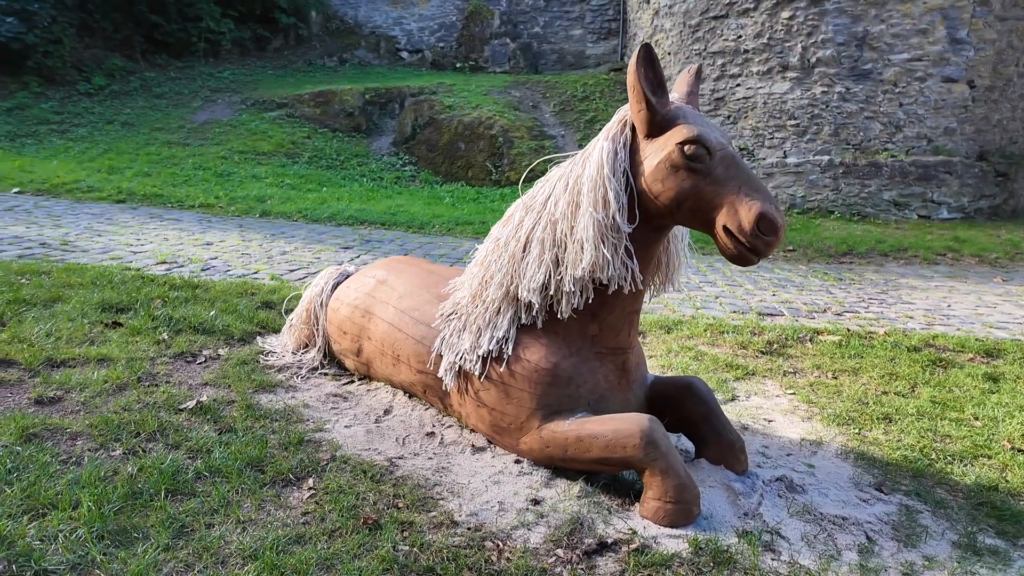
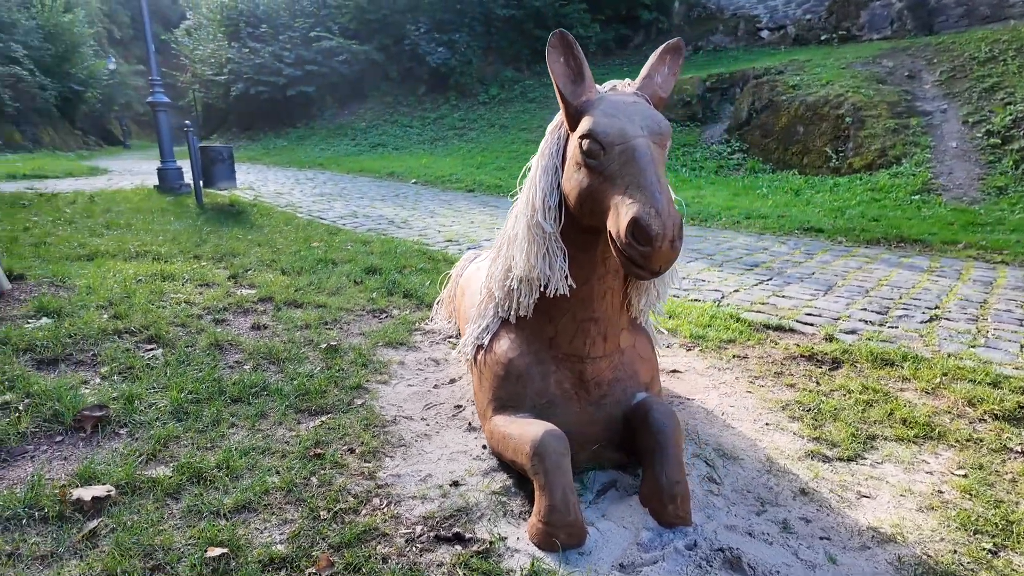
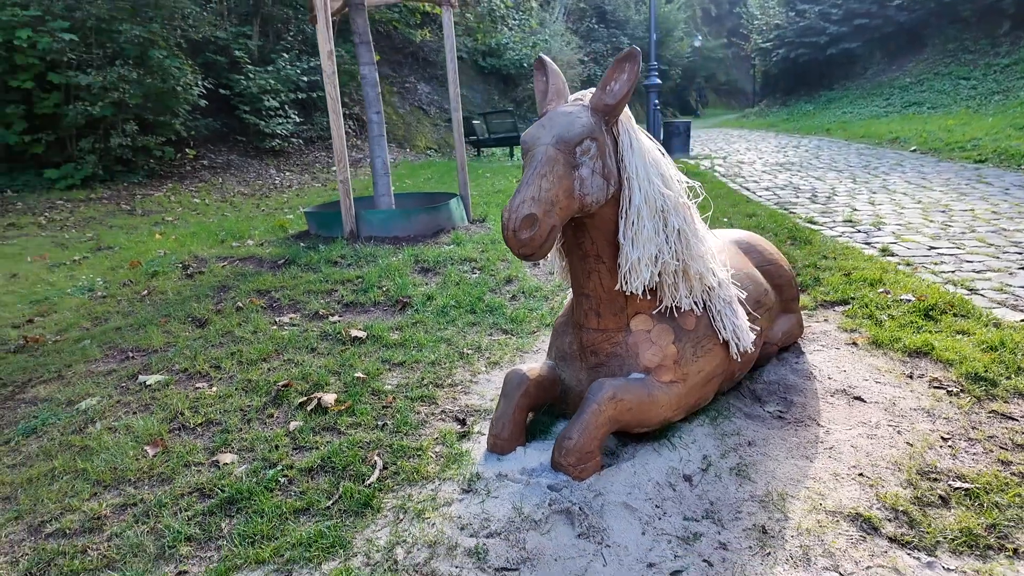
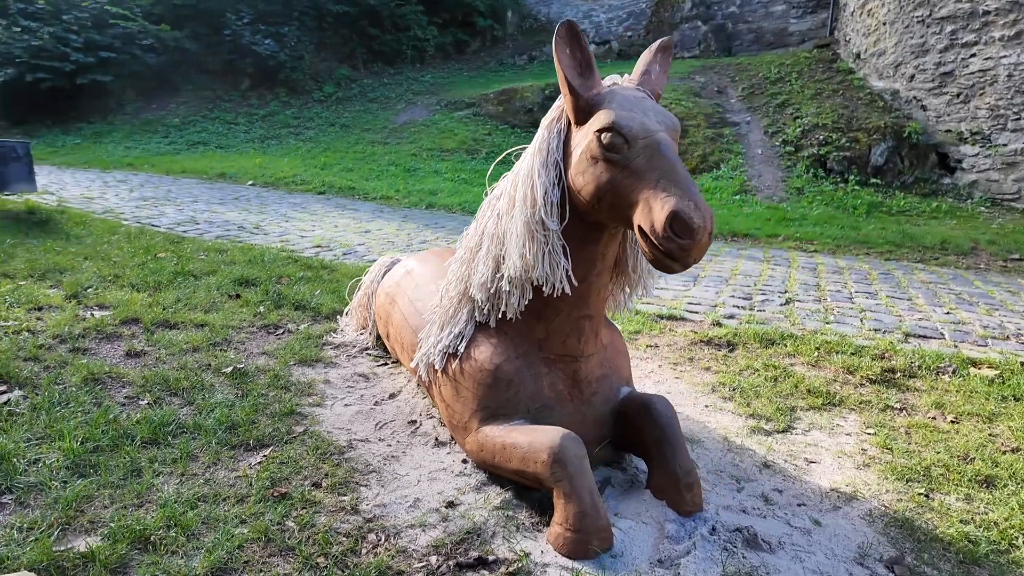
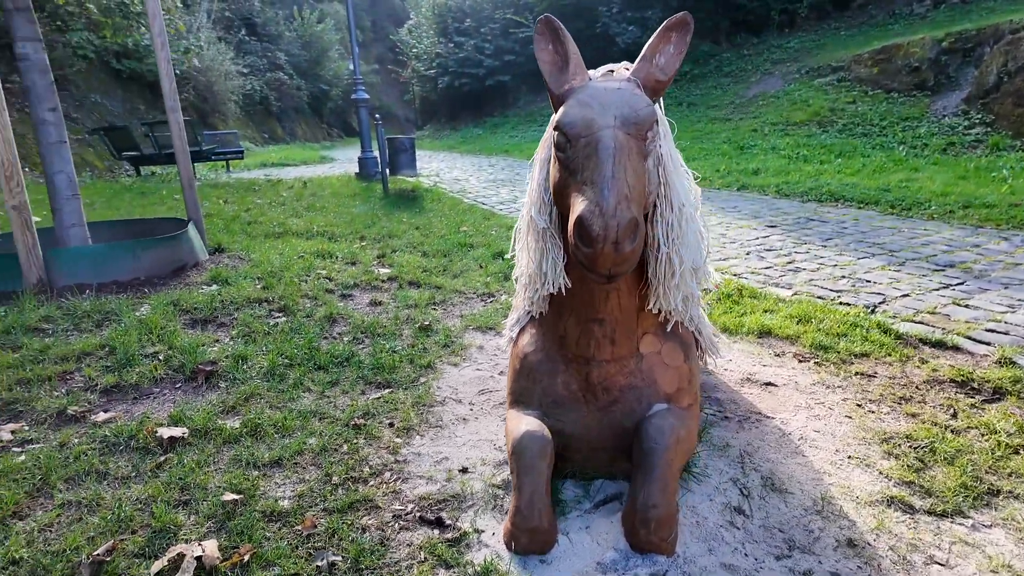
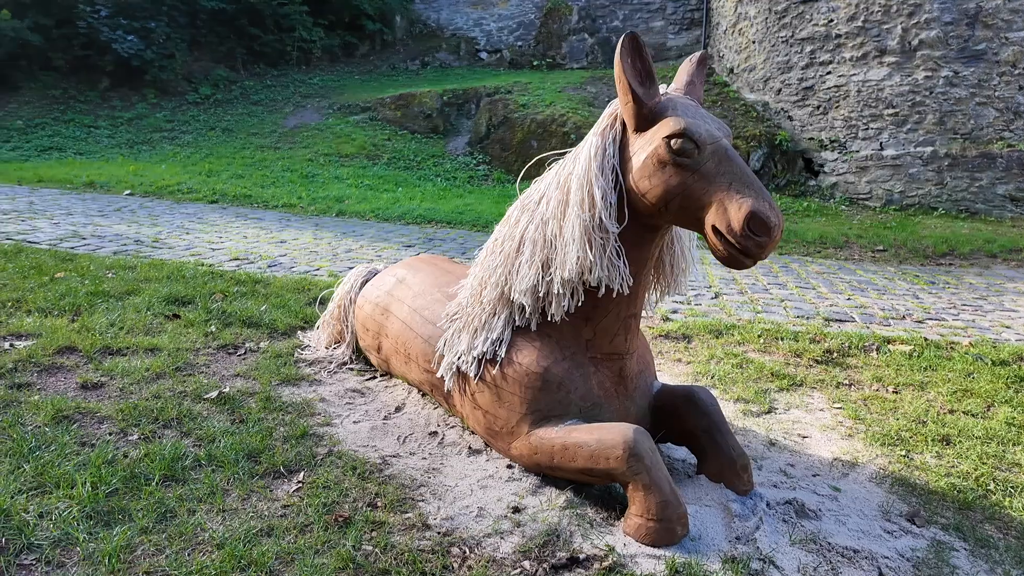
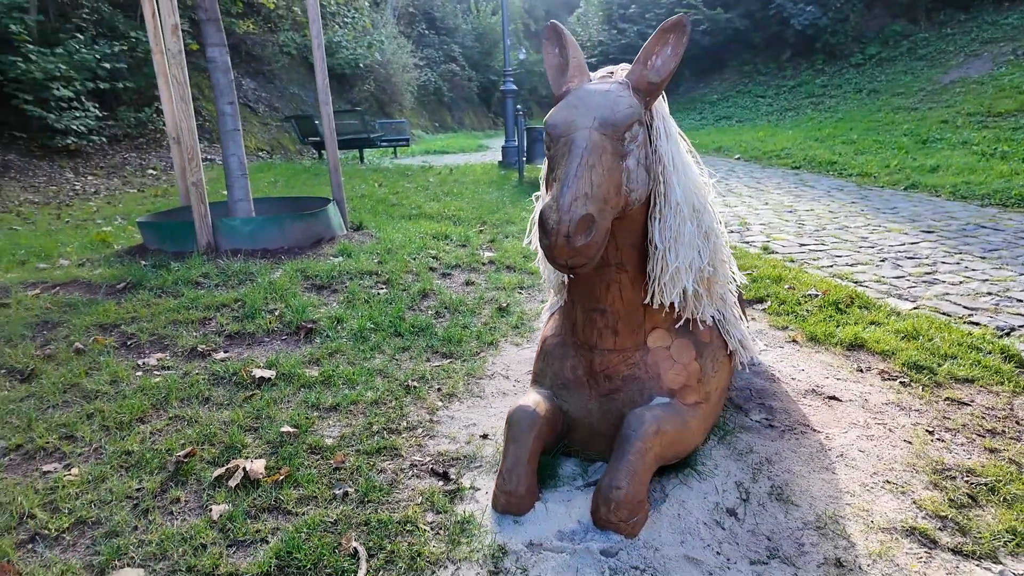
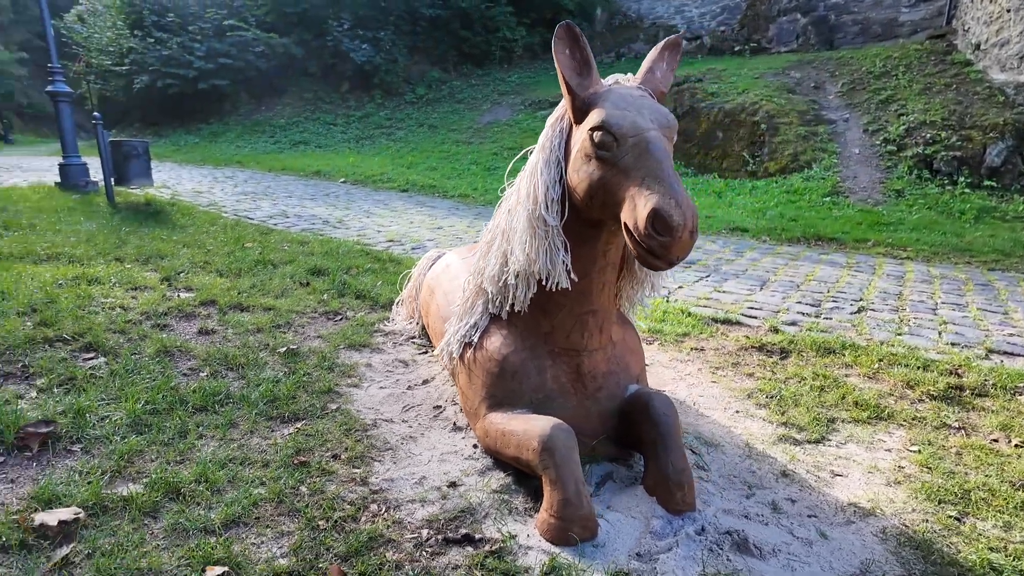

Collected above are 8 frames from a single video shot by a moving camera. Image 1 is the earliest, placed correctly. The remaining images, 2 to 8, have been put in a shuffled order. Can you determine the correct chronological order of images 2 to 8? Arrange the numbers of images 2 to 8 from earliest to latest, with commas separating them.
6, 4, 8, 2, 5, 7, 3
